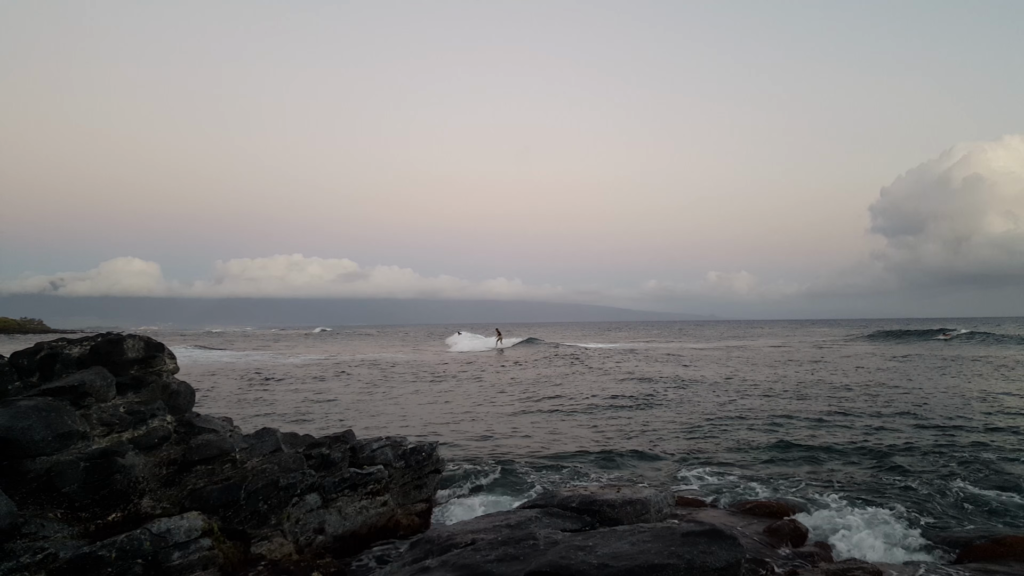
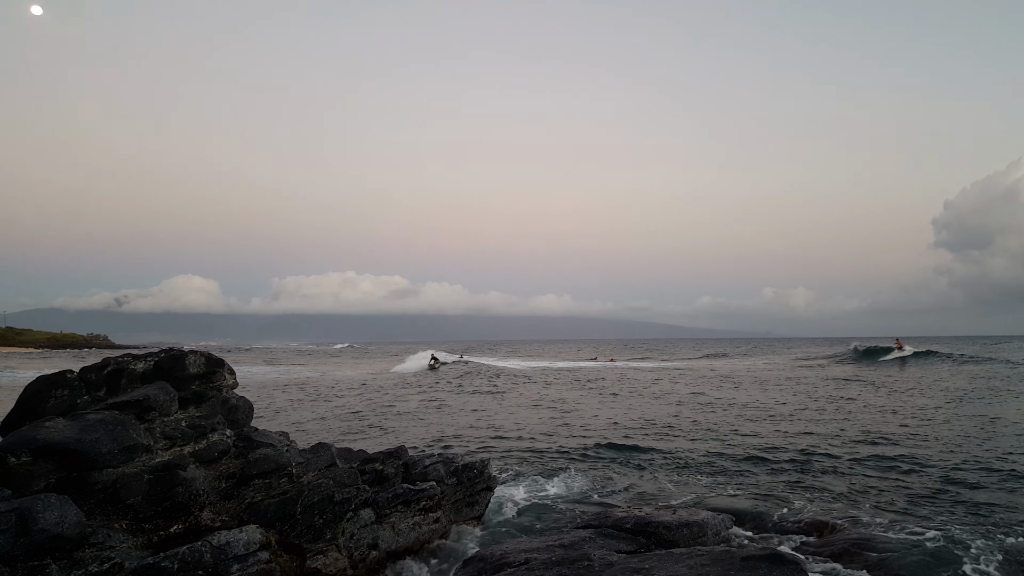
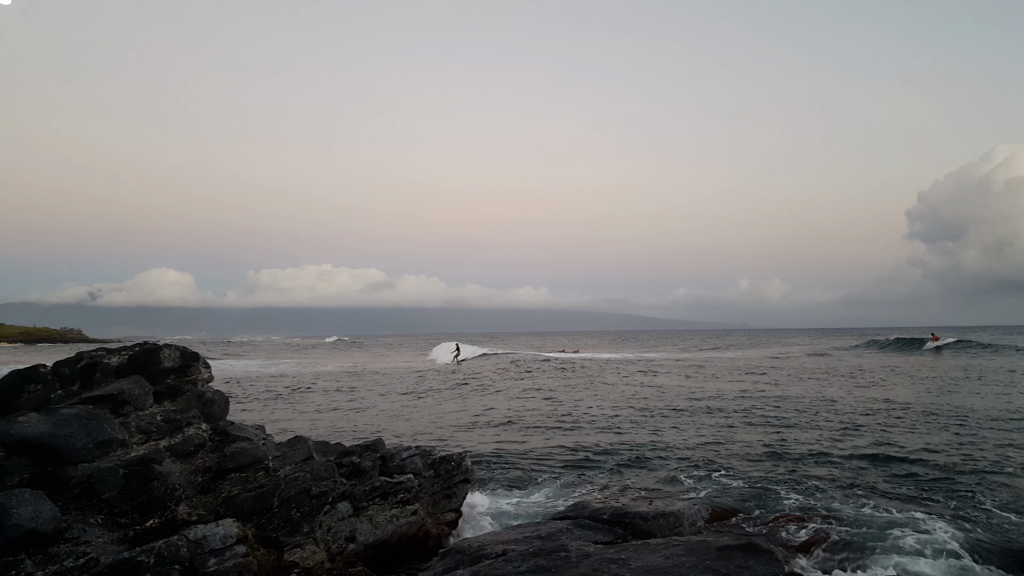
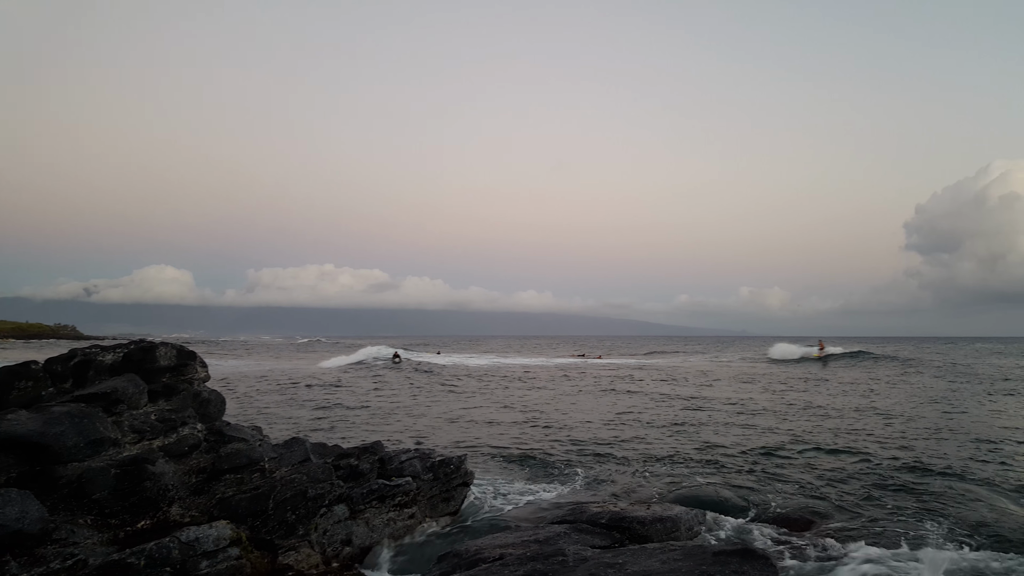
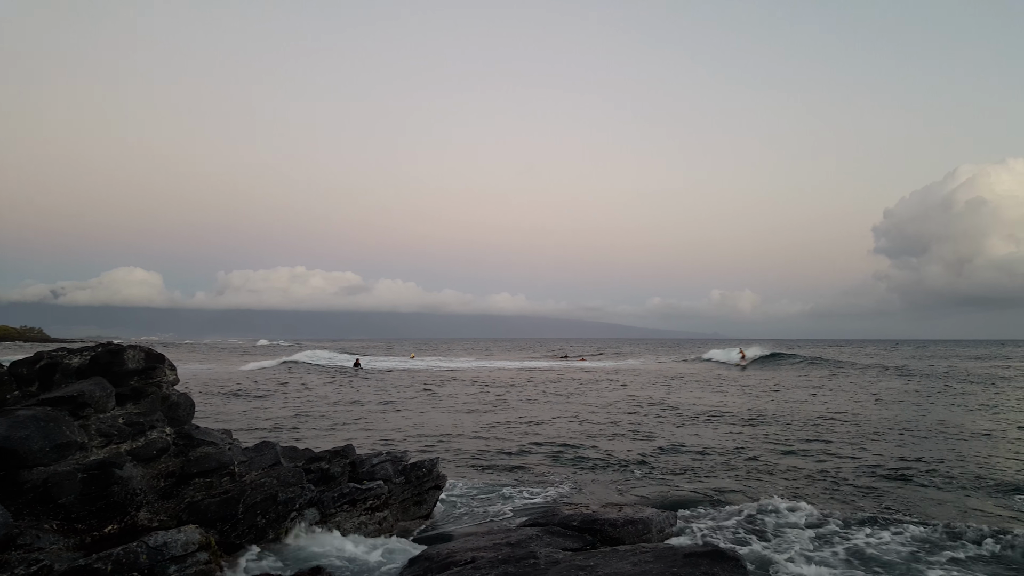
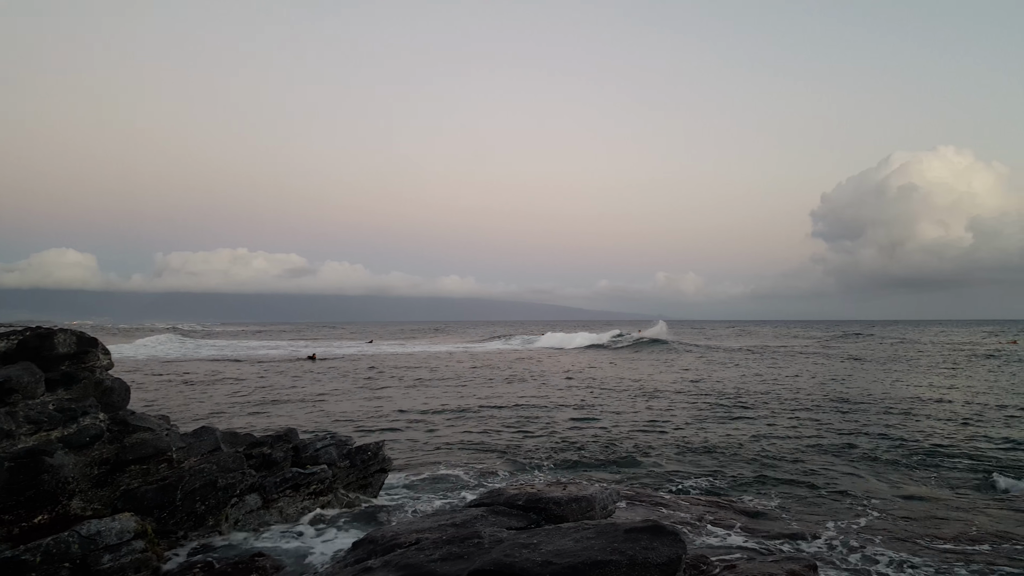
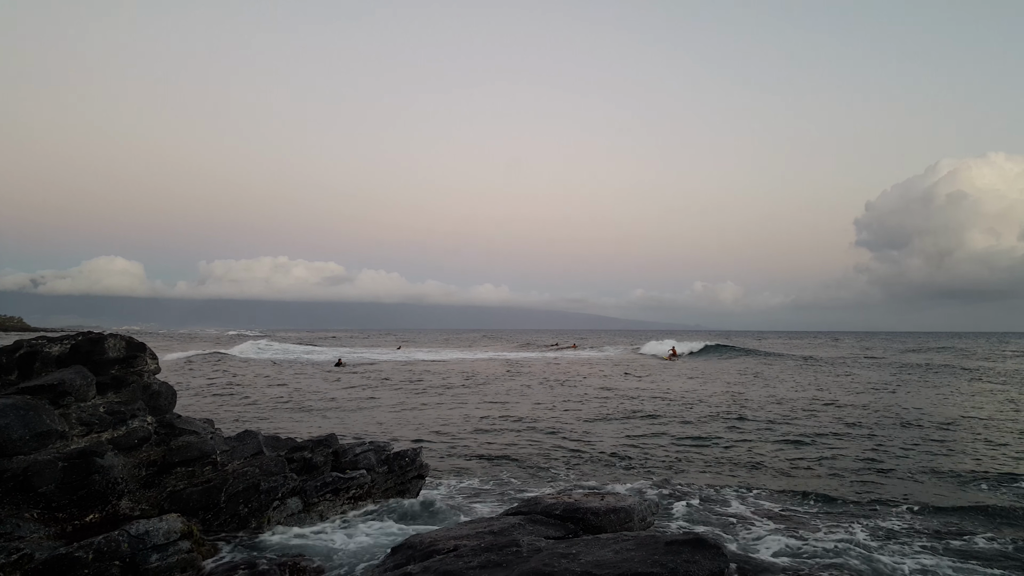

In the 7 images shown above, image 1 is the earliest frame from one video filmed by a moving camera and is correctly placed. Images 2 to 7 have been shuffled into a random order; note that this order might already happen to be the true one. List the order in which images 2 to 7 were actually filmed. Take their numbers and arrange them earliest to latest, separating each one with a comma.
3, 2, 4, 5, 7, 6
